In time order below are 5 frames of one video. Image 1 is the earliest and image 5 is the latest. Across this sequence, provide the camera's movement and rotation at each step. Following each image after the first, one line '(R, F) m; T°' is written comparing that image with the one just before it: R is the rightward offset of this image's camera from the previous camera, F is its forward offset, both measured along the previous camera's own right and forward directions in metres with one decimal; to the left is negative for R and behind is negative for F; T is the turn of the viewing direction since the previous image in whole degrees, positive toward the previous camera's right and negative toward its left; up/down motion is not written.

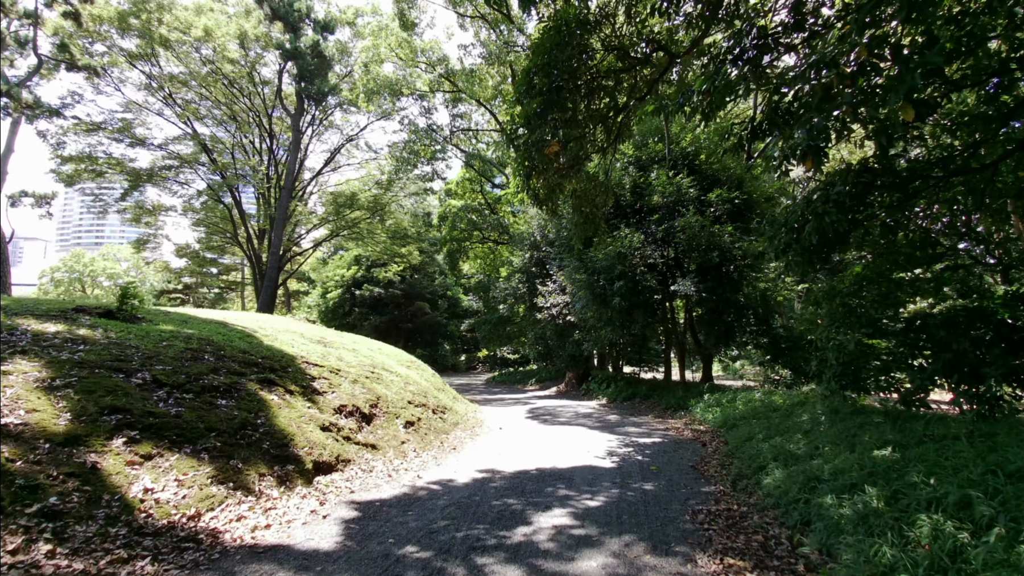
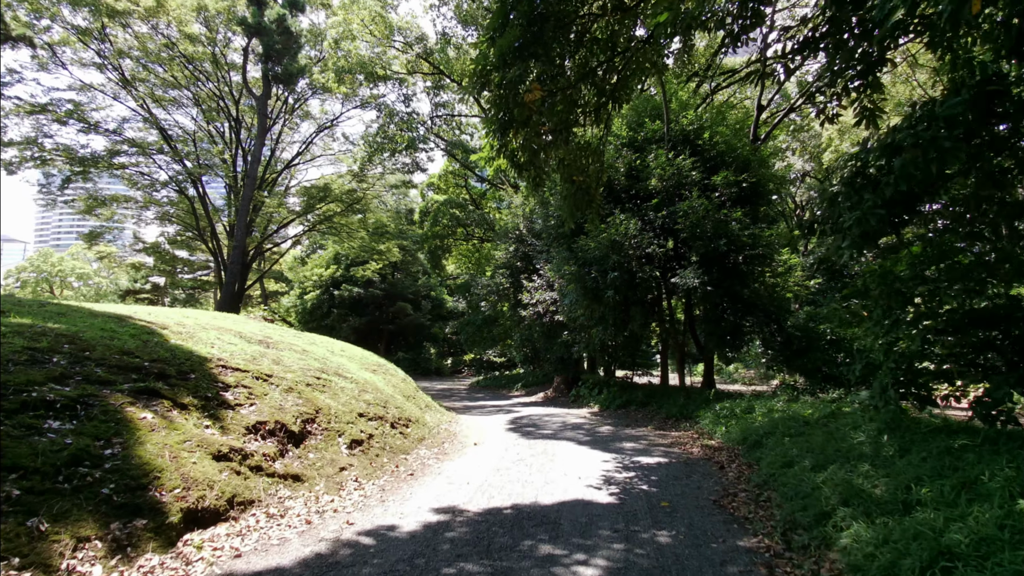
(+0.2, +1.7) m; +1°
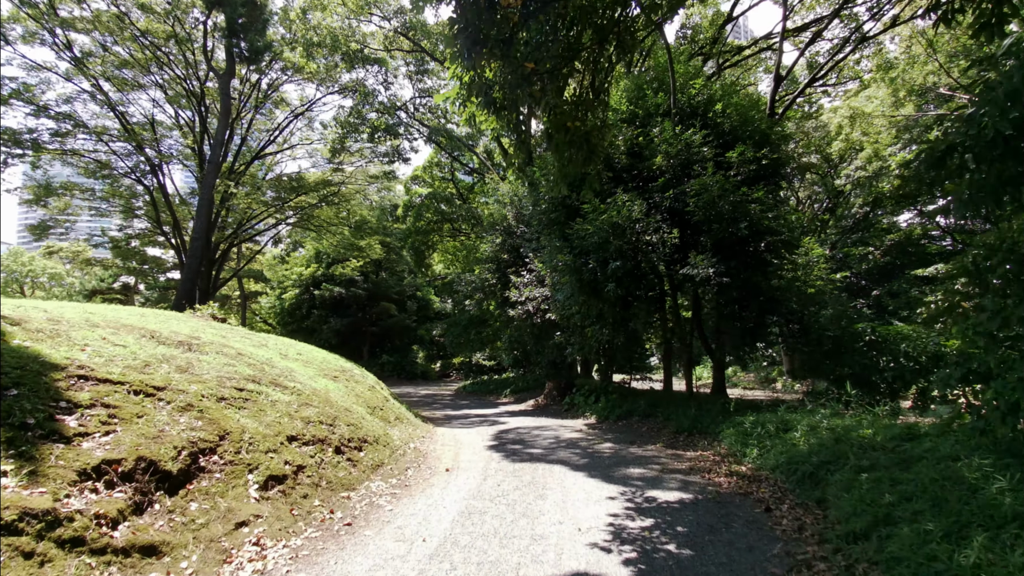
(+0.2, +1.8) m; +1°
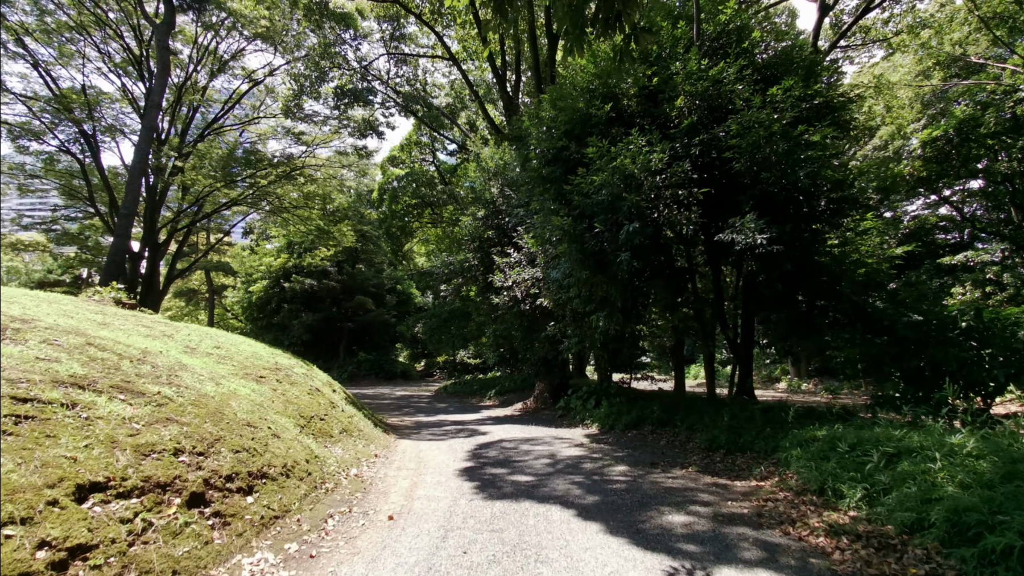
(+0.1, +2.6) m; +1°
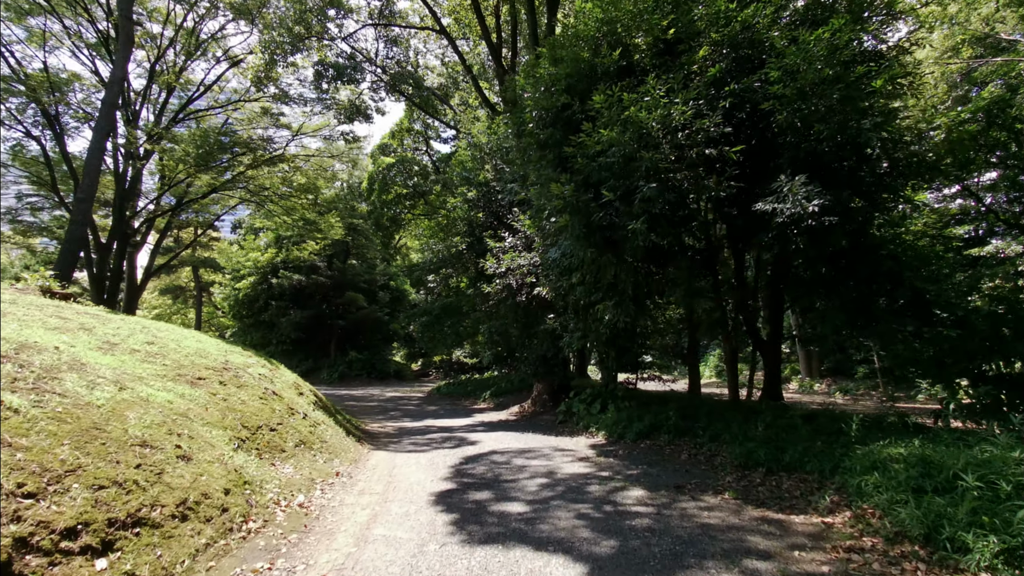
(+0.1, +1.5) m; 0°
